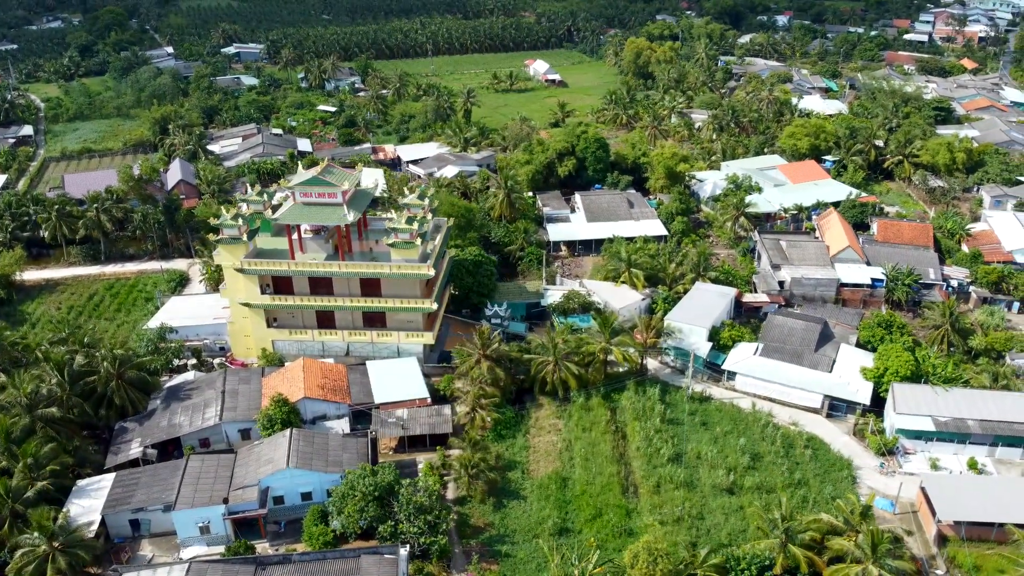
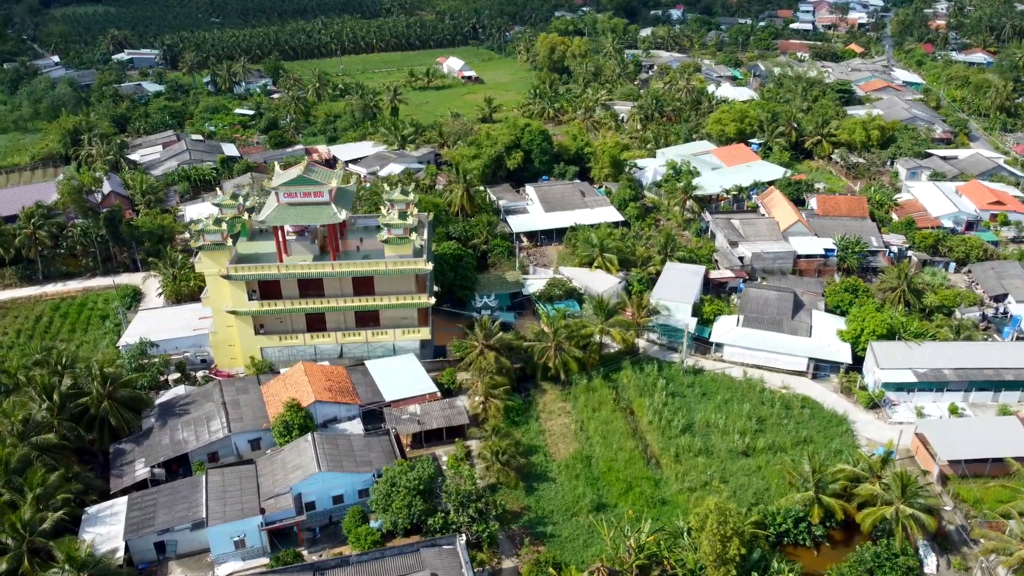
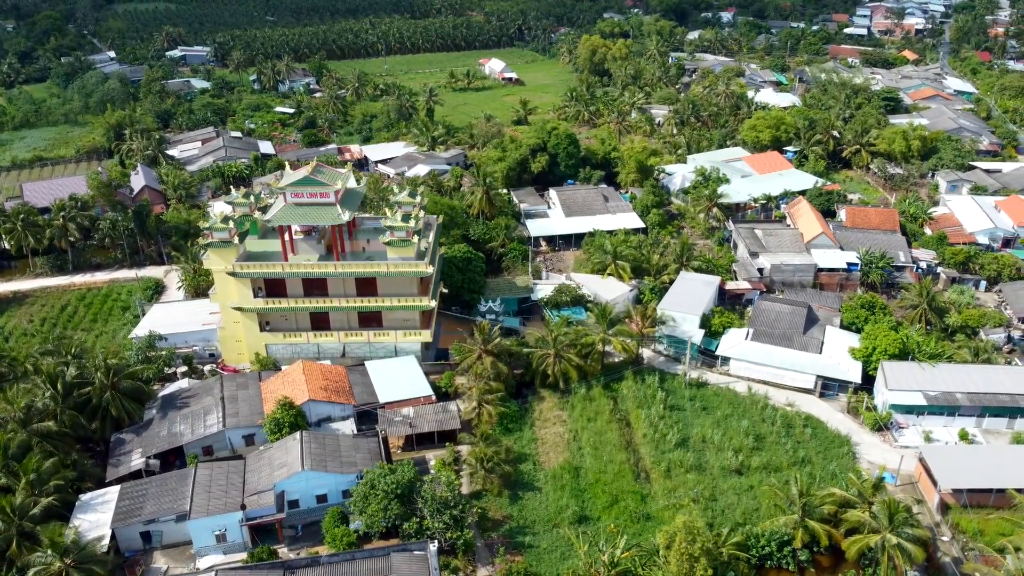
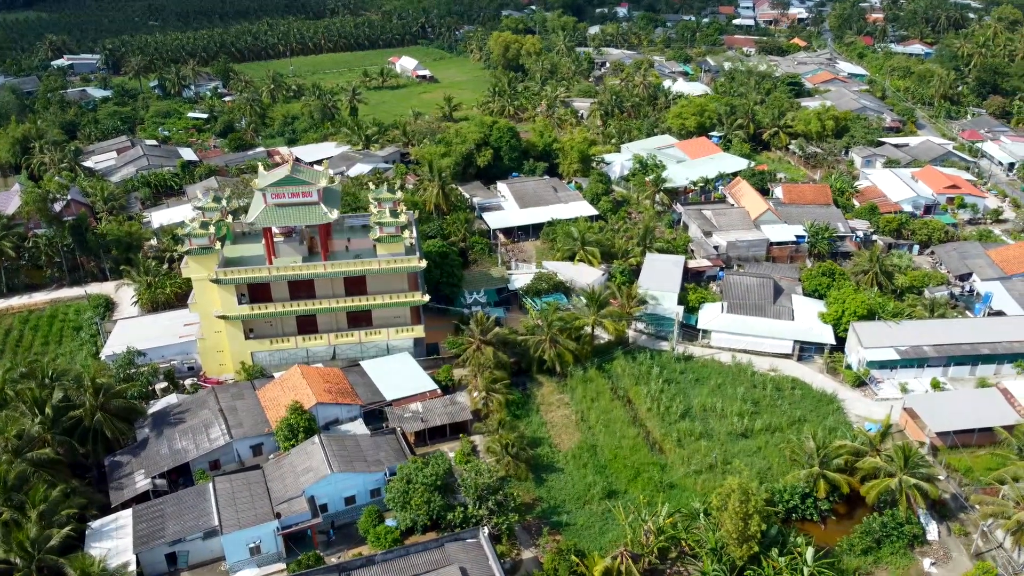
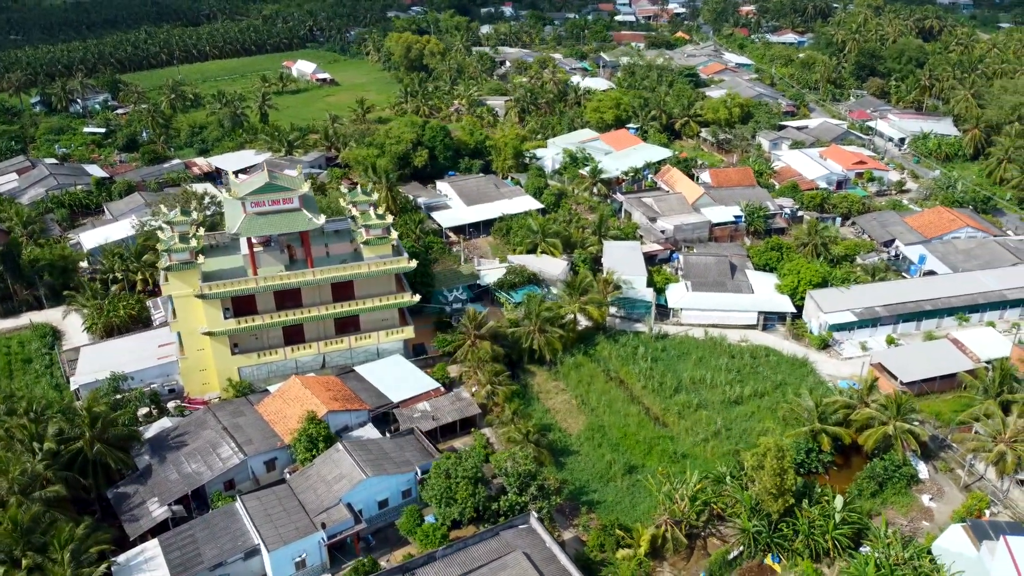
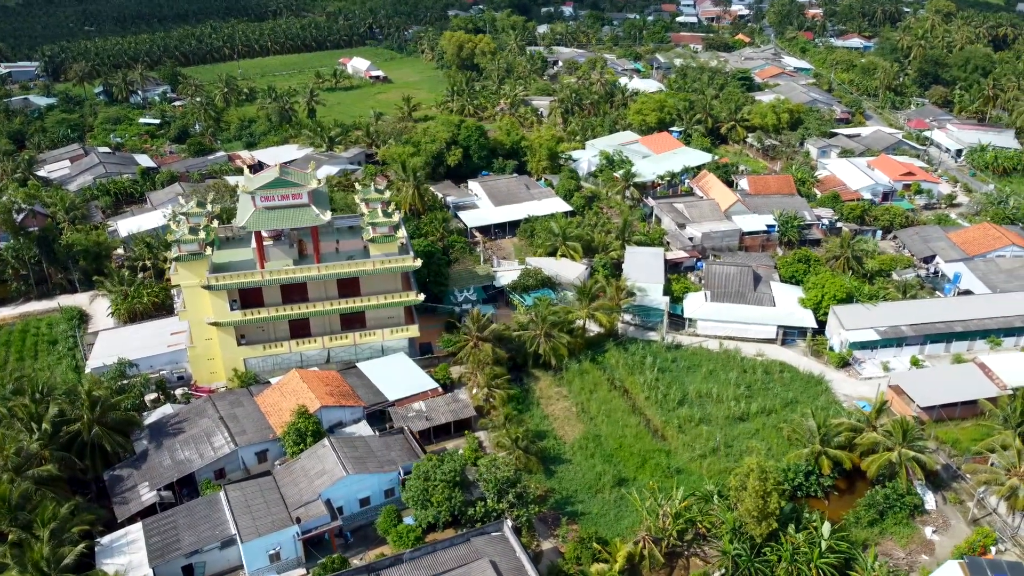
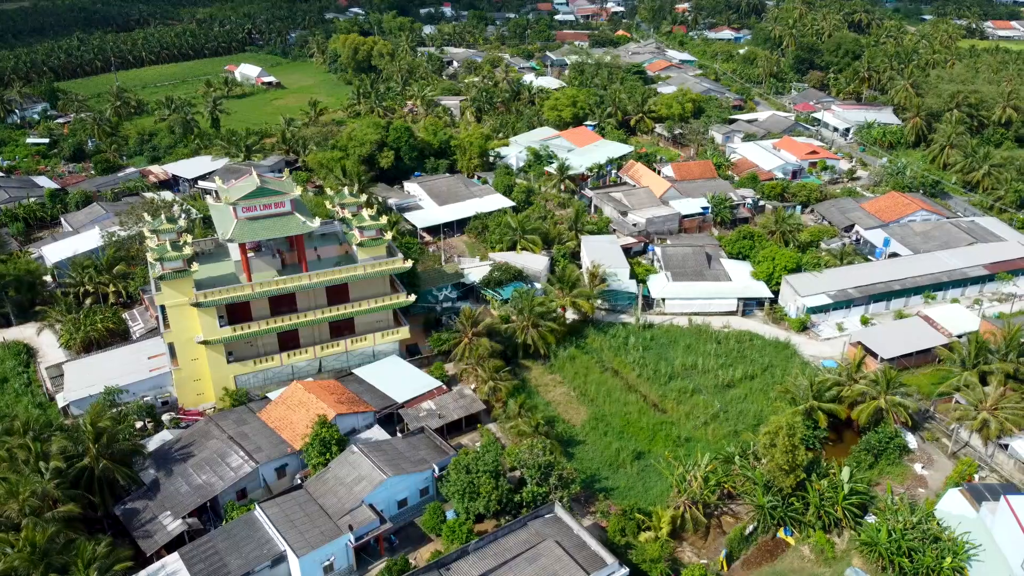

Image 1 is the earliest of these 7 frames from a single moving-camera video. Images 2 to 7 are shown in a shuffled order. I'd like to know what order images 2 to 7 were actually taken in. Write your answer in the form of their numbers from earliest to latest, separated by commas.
3, 2, 4, 6, 5, 7
